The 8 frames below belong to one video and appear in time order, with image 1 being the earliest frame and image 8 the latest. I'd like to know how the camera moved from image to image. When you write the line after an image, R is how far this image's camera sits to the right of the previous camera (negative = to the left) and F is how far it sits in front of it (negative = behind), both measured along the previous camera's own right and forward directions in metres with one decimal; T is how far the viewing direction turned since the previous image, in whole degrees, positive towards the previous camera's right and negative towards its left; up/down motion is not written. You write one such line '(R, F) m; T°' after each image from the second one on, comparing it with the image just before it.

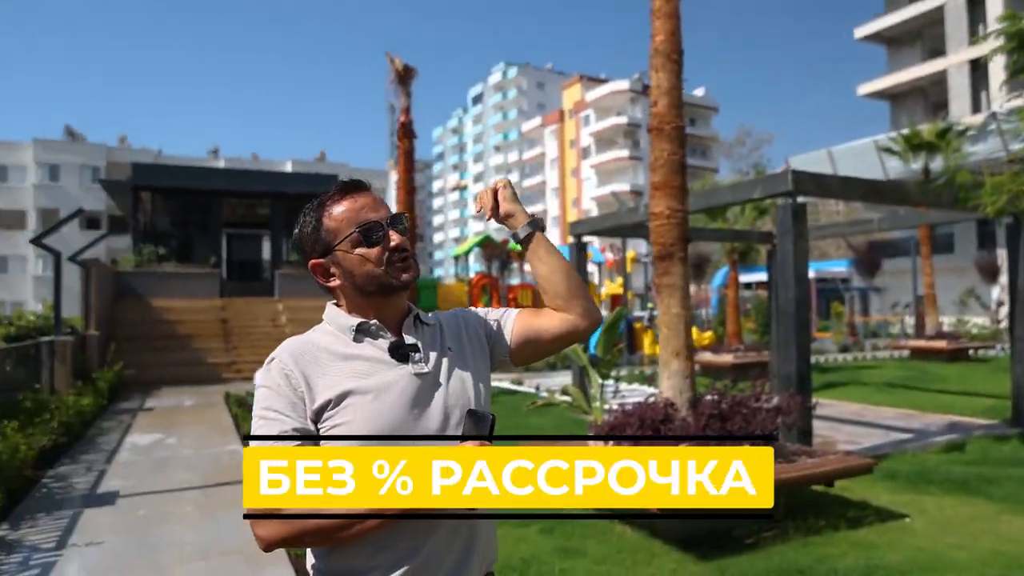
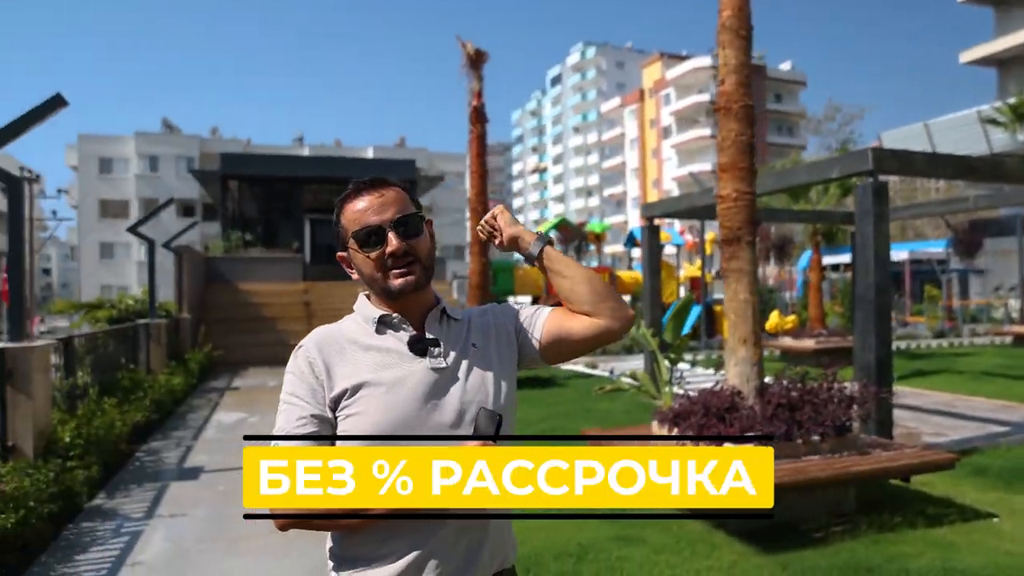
(+0.1, 0.0) m; -6°
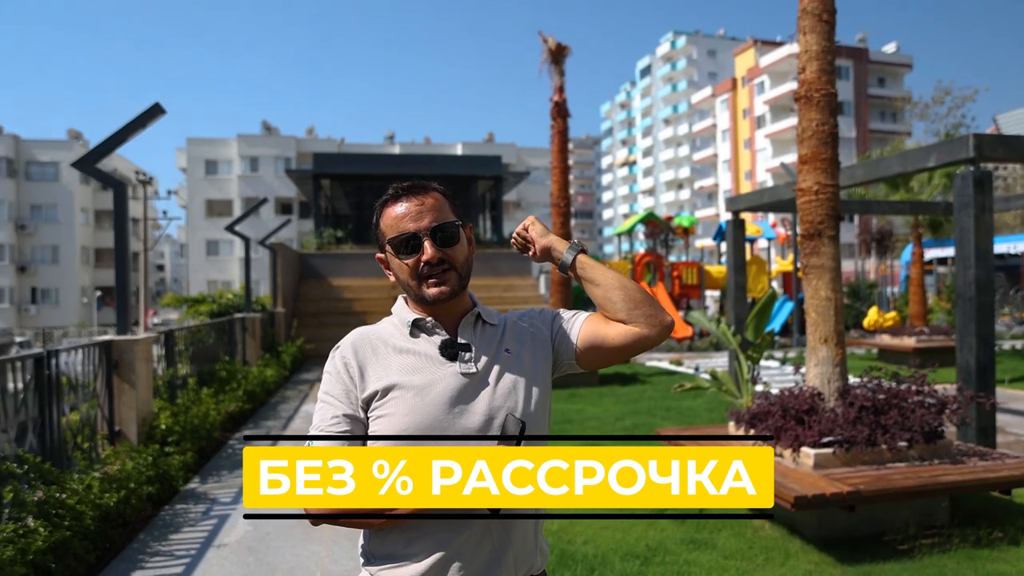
(+0.1, 0.0) m; -7°
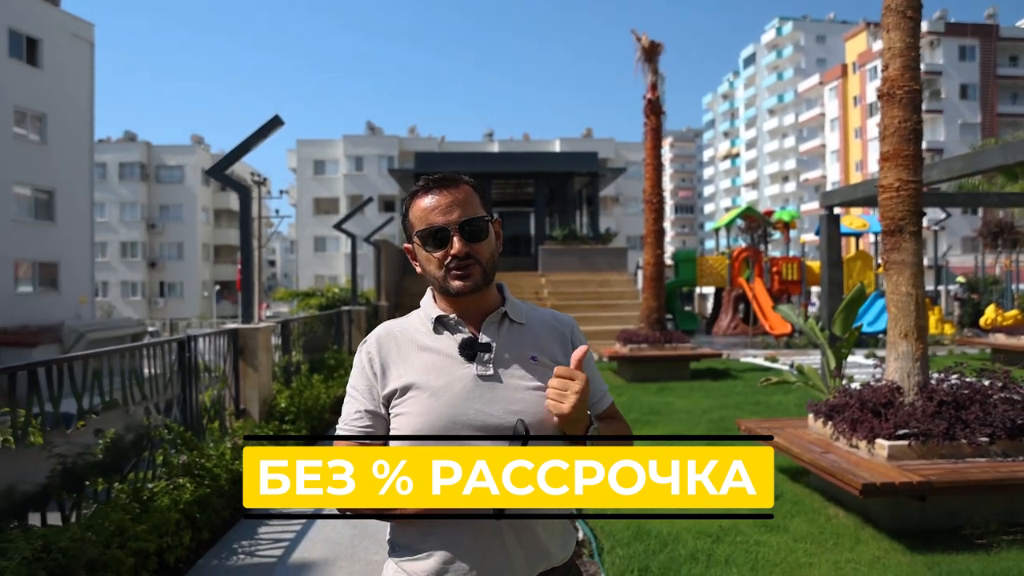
(+0.1, -0.4) m; -8°
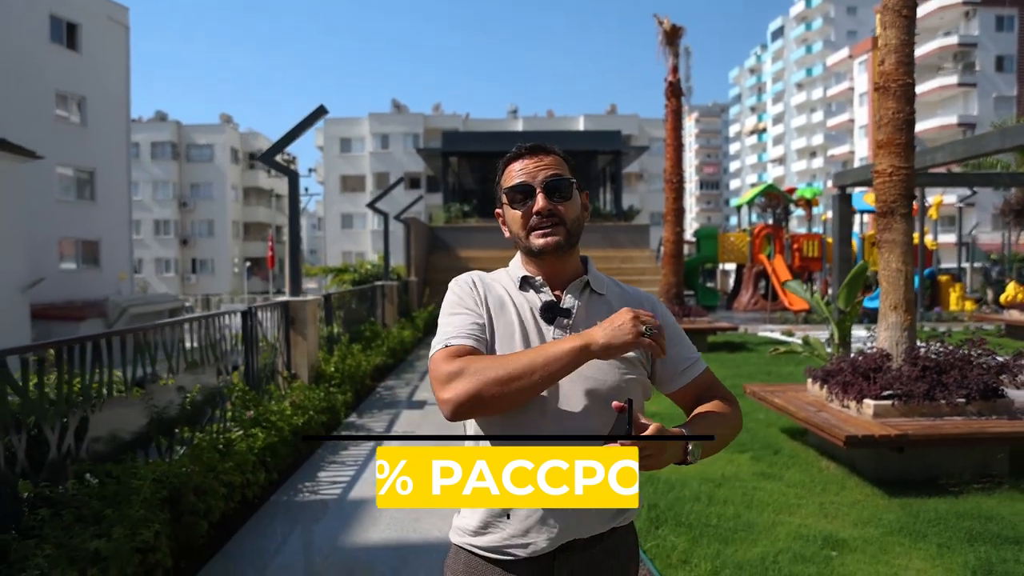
(0.0, -0.6) m; -2°
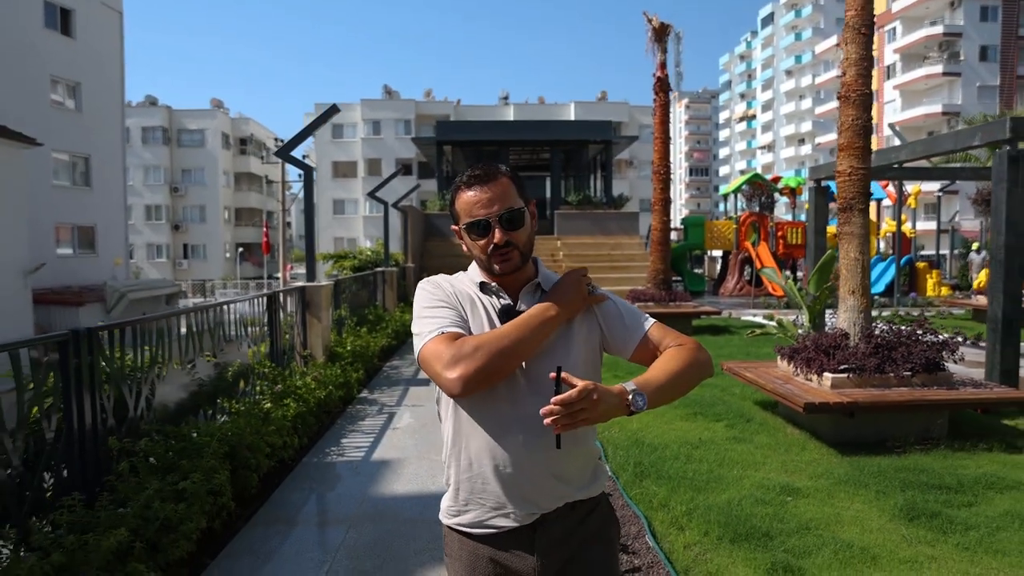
(-0.1, -0.7) m; +1°
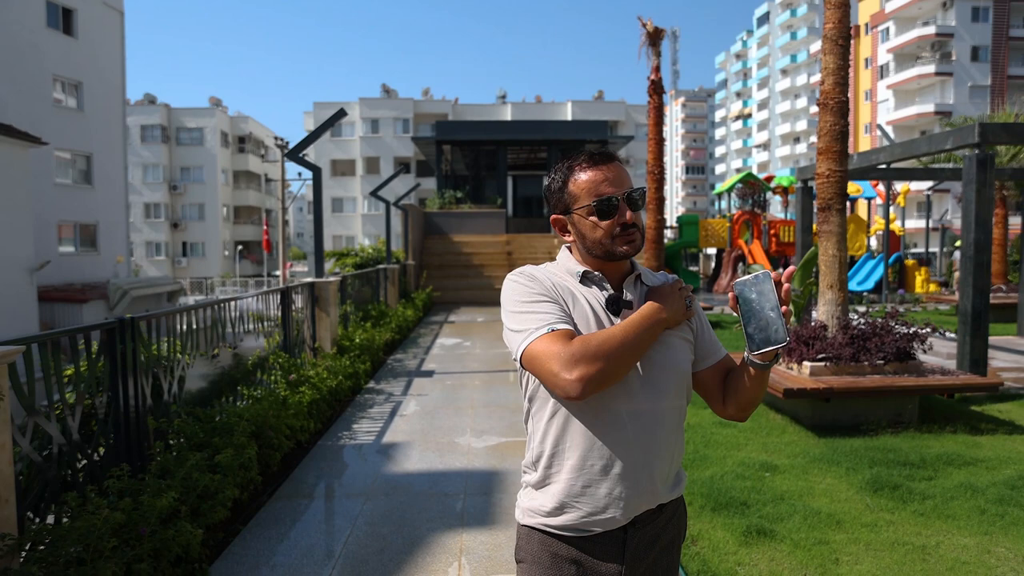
(0.0, -0.4) m; 0°
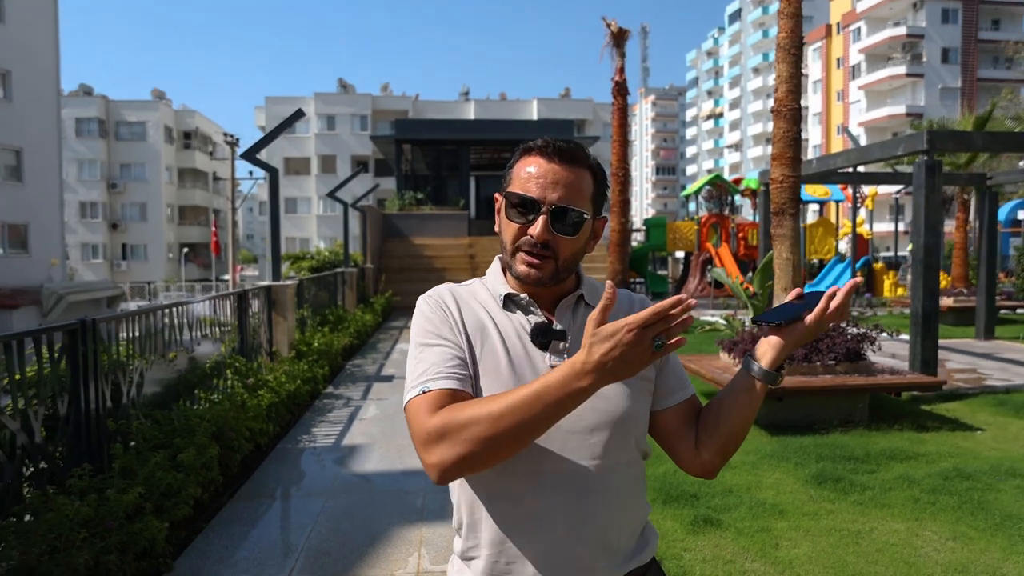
(0.0, 0.0) m; +3°
